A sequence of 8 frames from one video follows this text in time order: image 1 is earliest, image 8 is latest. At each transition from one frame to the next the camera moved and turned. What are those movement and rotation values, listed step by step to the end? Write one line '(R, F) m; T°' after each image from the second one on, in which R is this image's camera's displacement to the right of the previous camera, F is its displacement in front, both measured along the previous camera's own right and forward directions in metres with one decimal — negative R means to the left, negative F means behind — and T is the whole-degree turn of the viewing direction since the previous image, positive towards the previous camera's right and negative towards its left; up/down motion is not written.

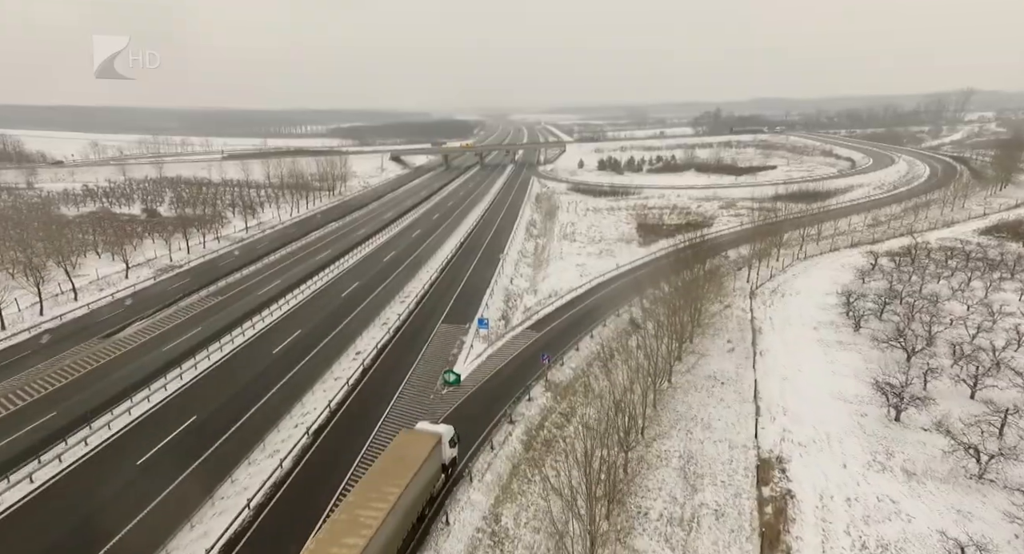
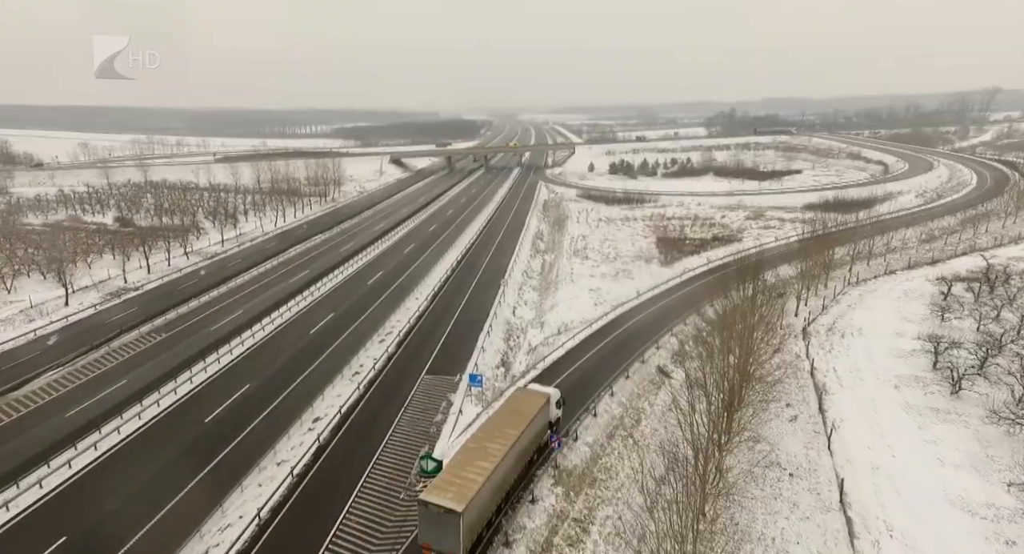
(+0.3, +7.1) m; -1°
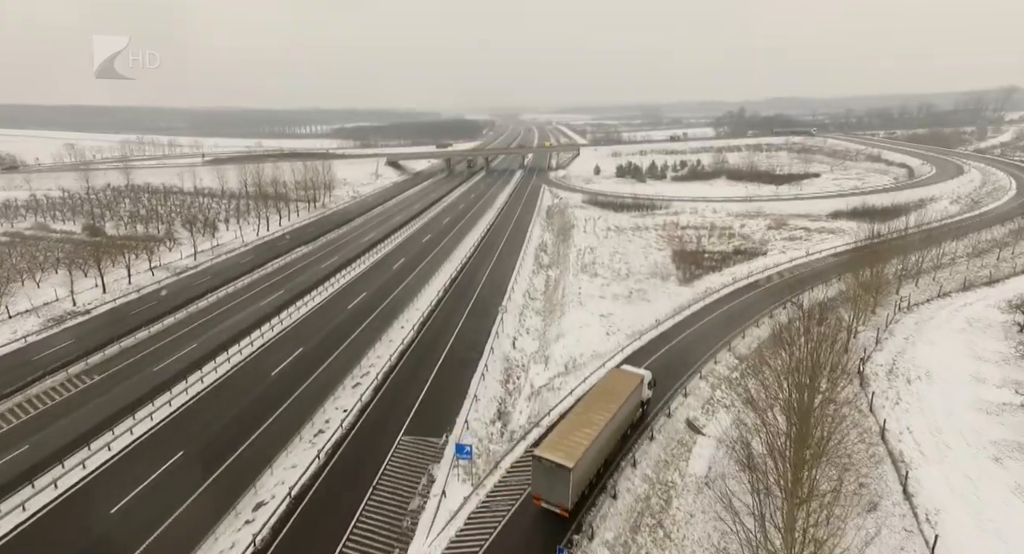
(+0.2, +5.6) m; 0°
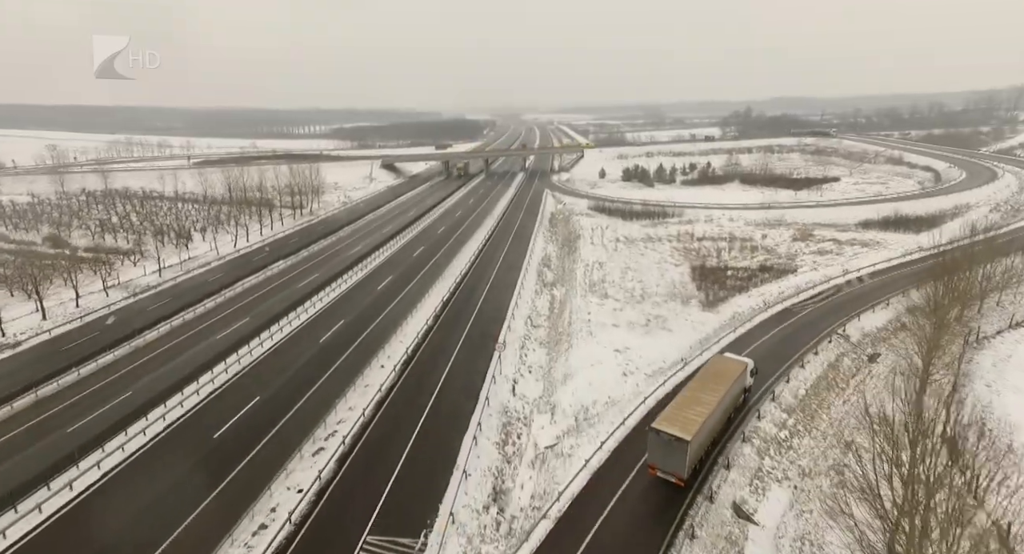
(+0.1, +5.7) m; 0°
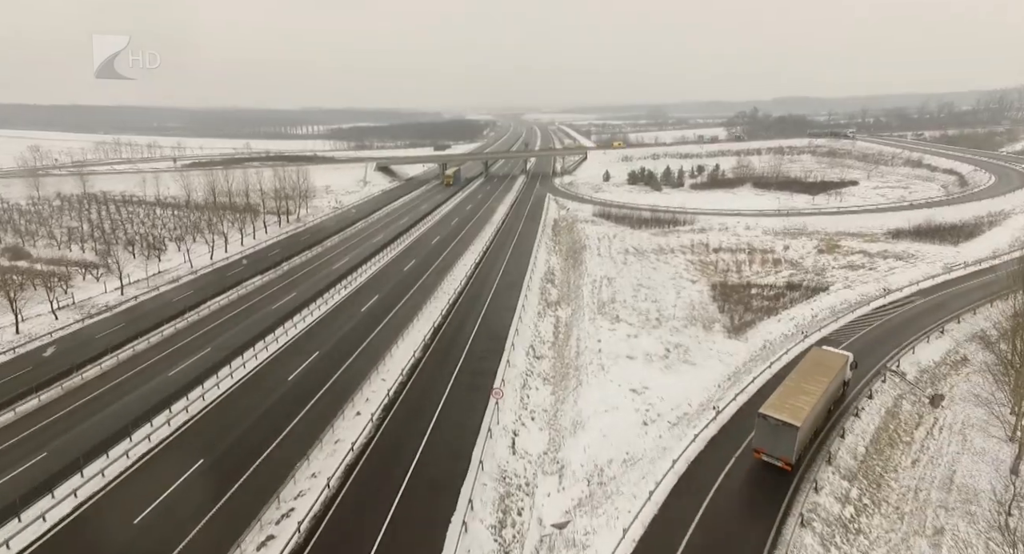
(0.0, +4.9) m; 0°
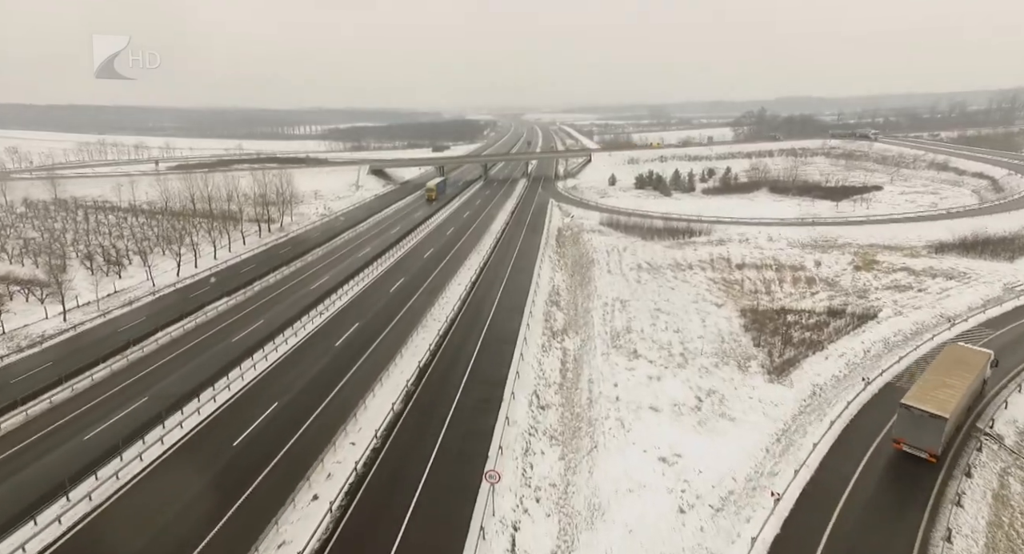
(0.0, +5.8) m; 0°
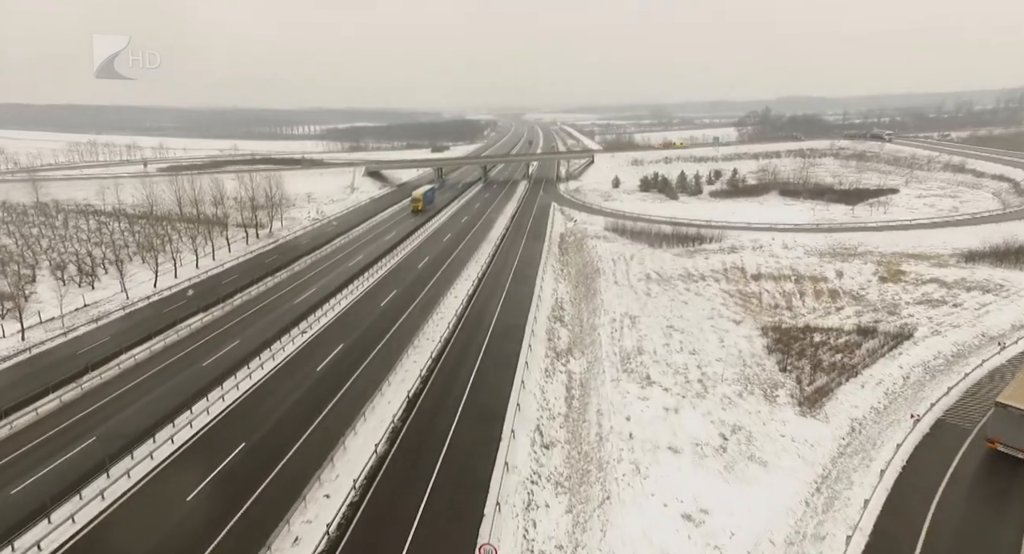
(0.0, +3.3) m; 0°
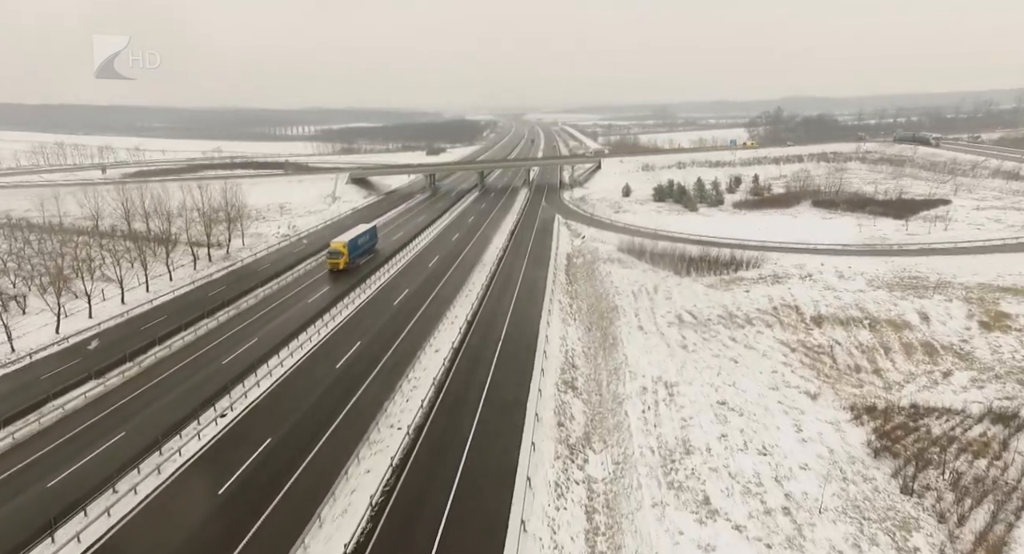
(+0.2, +10.0) m; 0°
